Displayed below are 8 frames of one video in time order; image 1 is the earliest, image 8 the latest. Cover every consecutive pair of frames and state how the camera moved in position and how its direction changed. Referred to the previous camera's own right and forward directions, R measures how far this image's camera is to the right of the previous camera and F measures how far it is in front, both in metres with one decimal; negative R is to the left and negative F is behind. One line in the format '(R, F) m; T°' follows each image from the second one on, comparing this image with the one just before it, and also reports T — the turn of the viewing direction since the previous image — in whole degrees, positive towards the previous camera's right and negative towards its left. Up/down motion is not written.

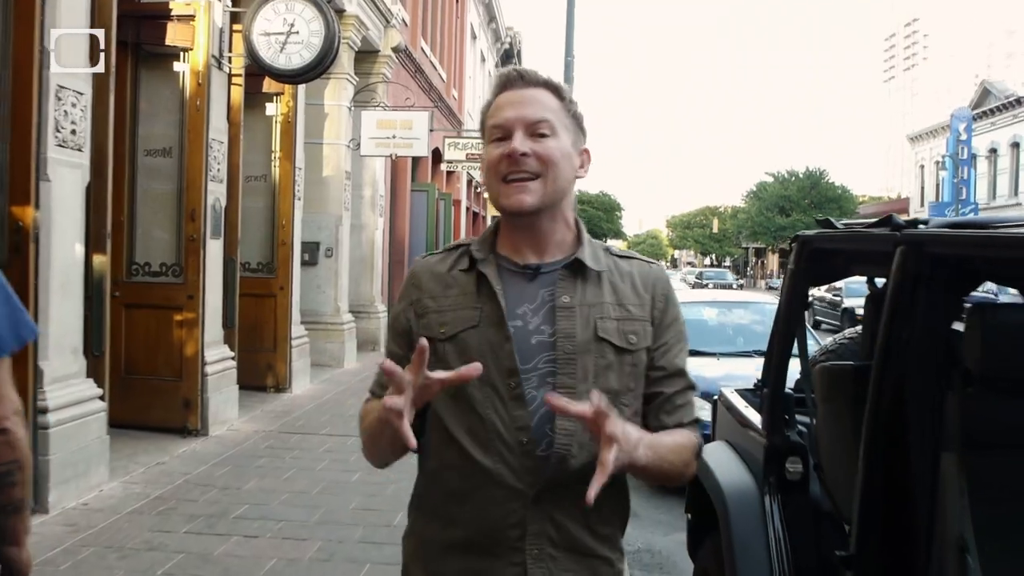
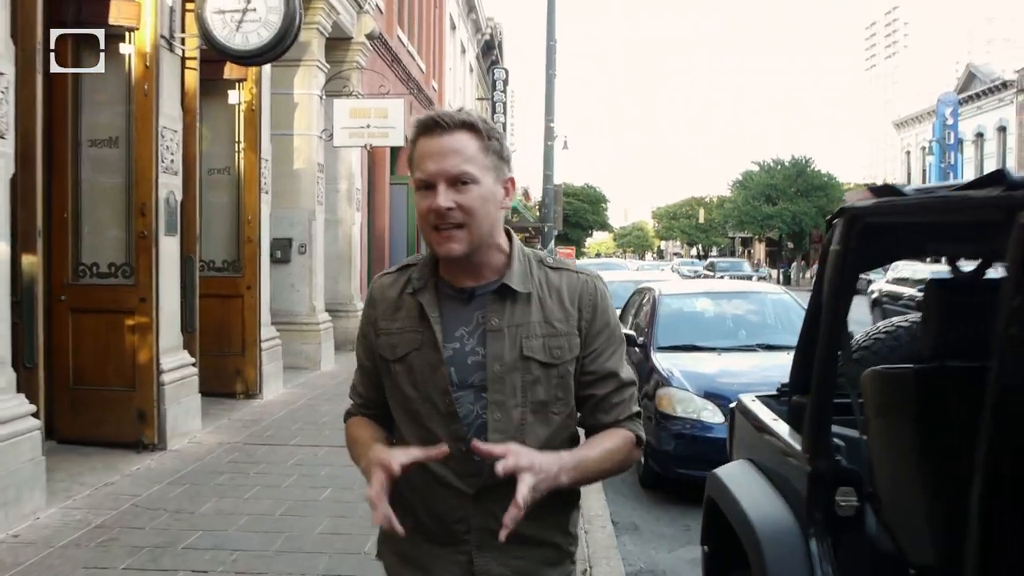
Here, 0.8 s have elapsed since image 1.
(0.0, +0.7) m; +1°
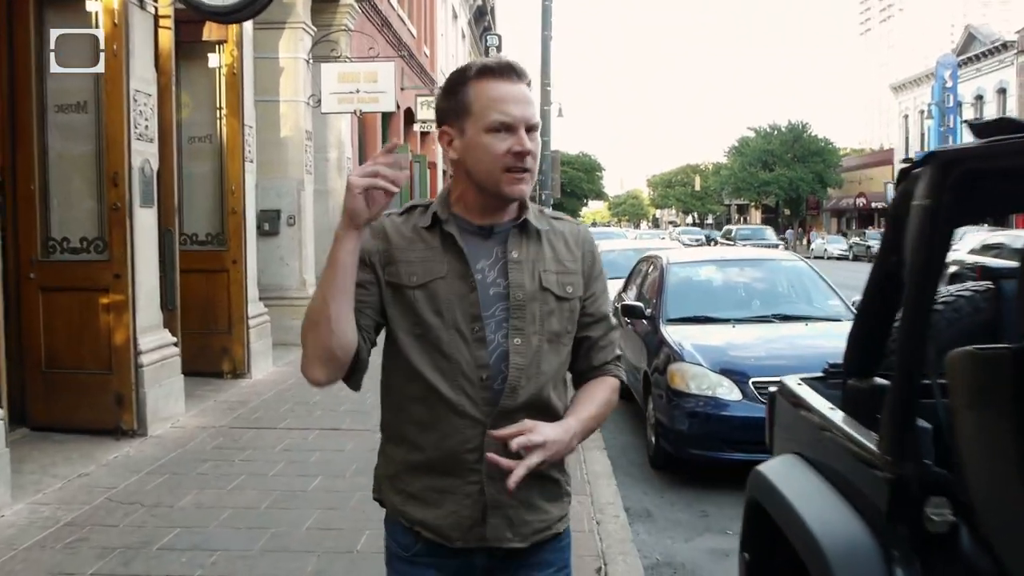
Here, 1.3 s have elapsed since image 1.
(0.0, +0.5) m; 0°
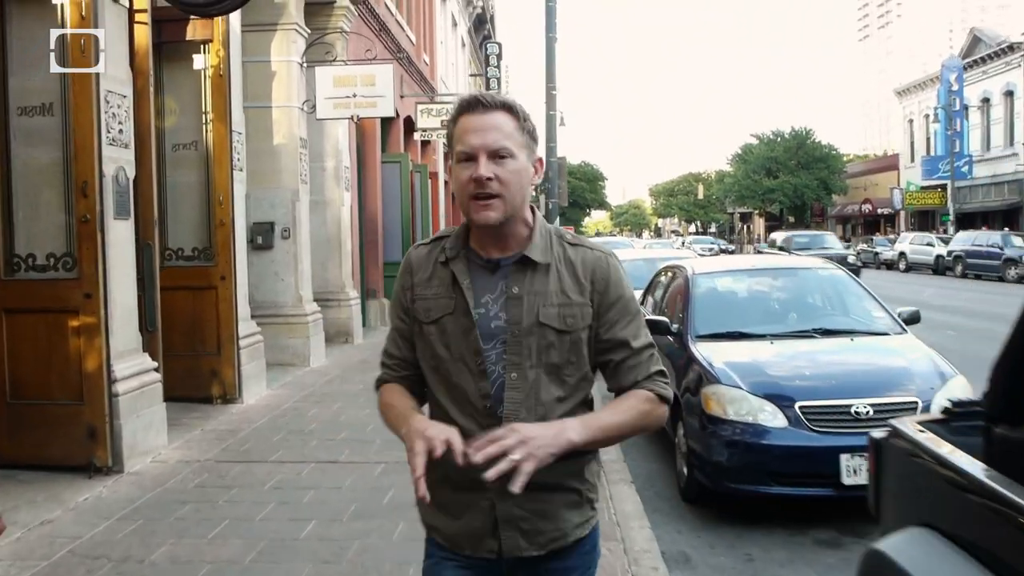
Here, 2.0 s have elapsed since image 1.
(-0.1, +0.7) m; 0°
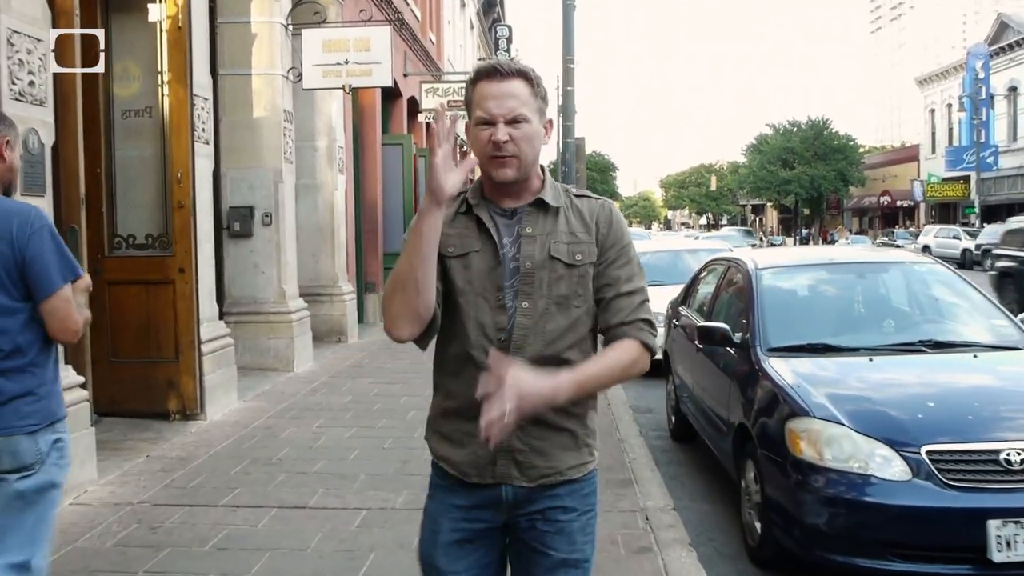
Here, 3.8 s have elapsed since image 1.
(-0.1, +1.5) m; 0°
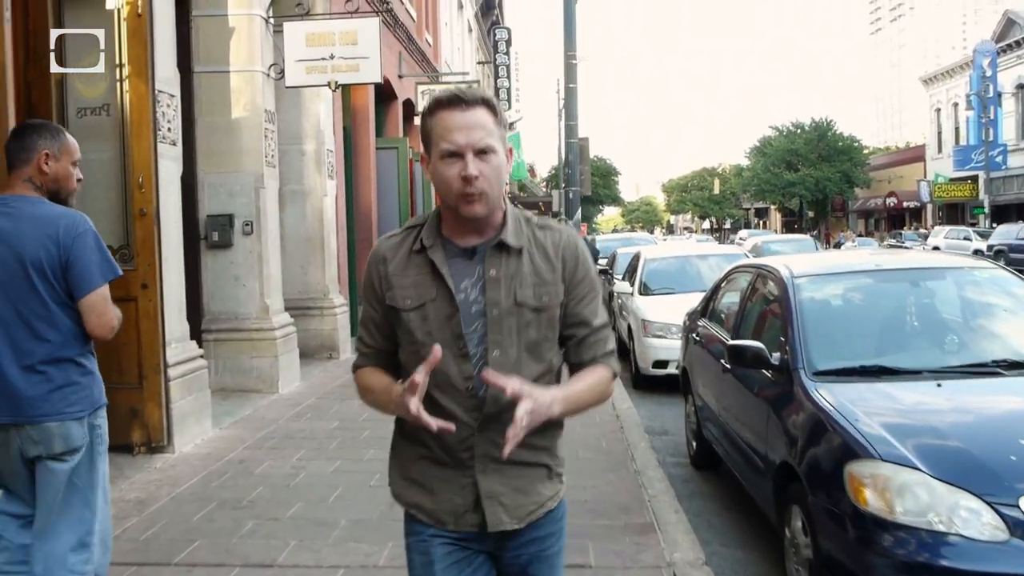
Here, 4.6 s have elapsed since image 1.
(0.0, +0.8) m; 0°
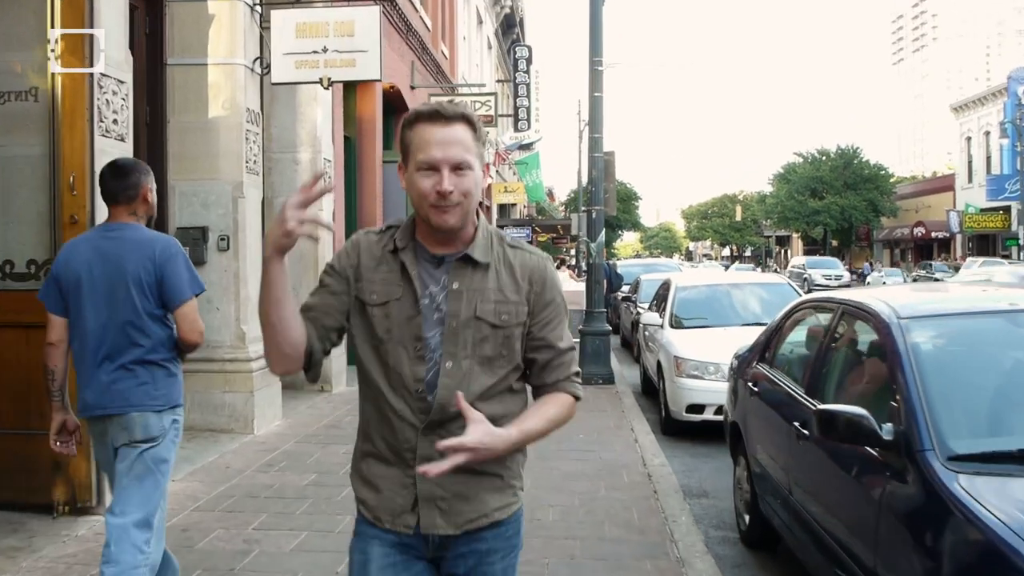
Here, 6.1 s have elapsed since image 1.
(0.0, +1.3) m; -1°
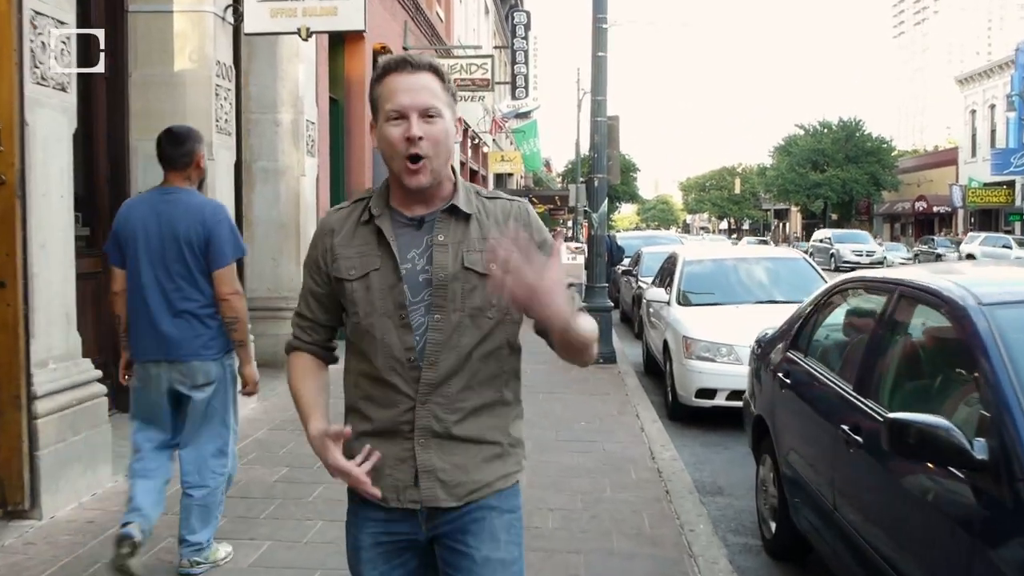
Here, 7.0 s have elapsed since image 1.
(0.0, +0.7) m; 0°
